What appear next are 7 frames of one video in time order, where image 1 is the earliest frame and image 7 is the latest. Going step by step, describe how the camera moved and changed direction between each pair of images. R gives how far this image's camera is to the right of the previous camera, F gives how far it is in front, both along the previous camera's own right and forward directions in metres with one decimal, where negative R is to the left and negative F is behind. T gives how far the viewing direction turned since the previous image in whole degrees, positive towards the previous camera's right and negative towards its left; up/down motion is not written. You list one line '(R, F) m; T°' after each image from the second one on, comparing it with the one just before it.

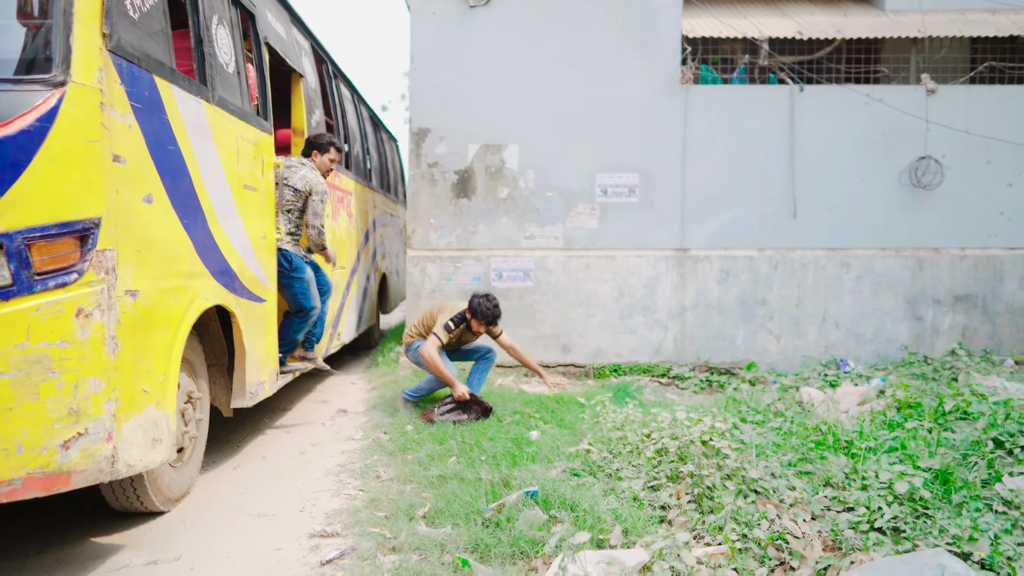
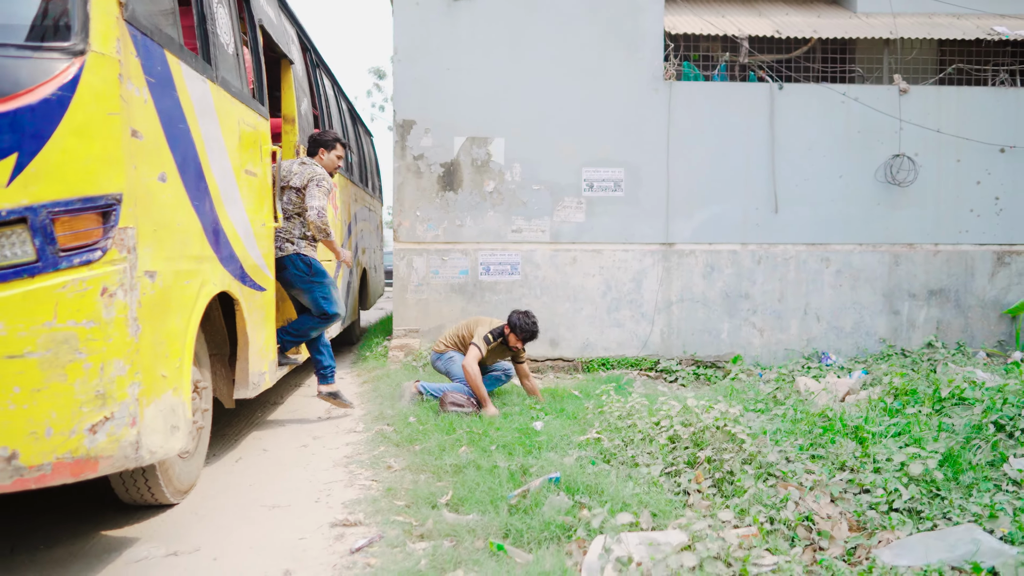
(-0.3, 0.0) m; +3°
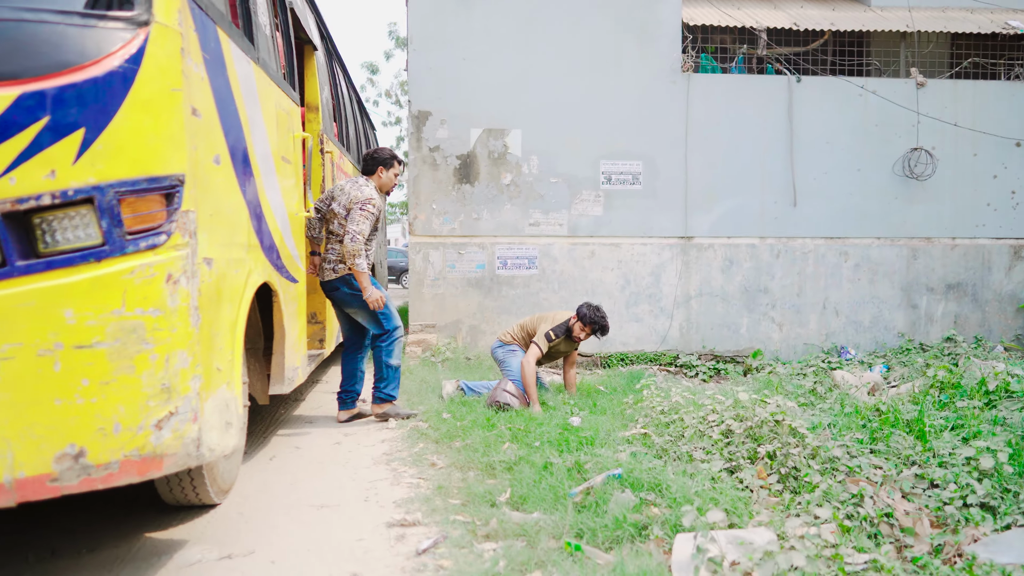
(-0.3, +0.1) m; +1°
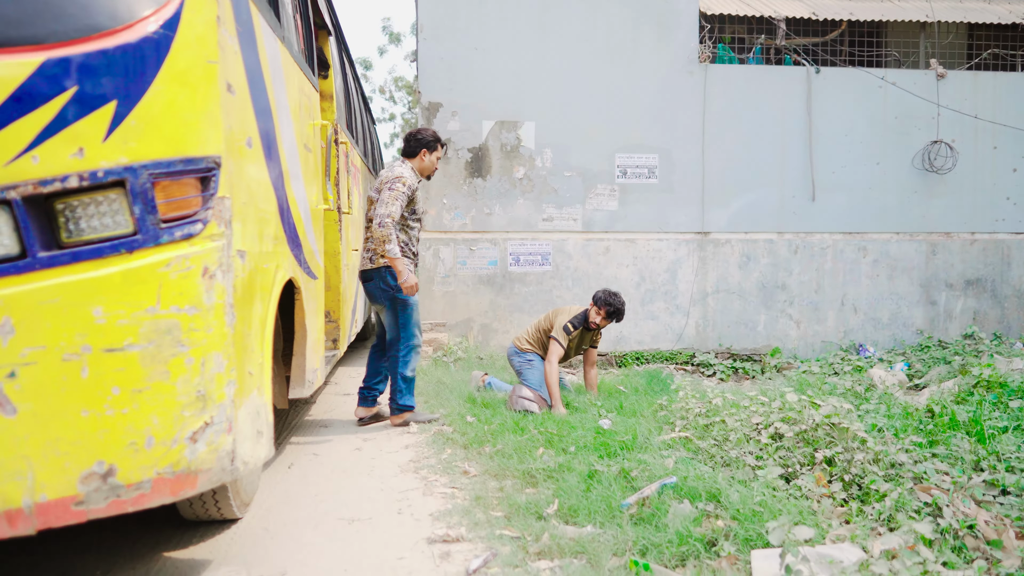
(-0.2, +0.2) m; +1°
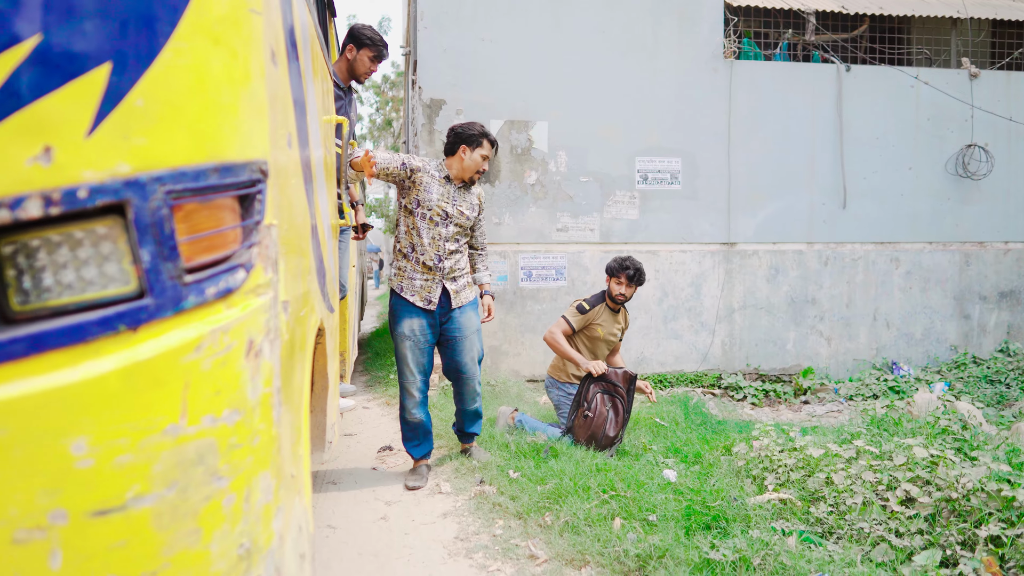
(-0.4, +0.7) m; +3°
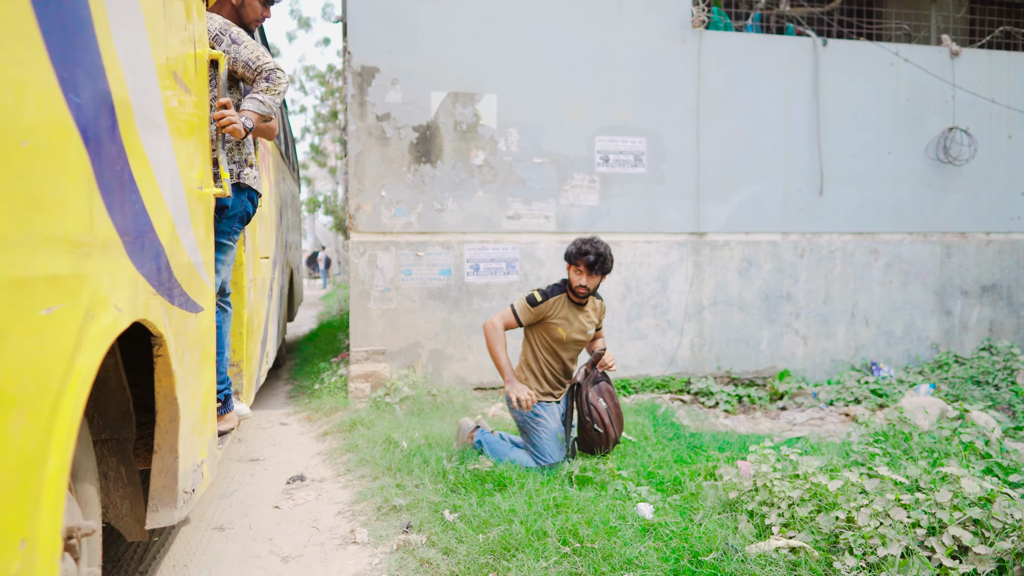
(+0.1, +0.8) m; +4°
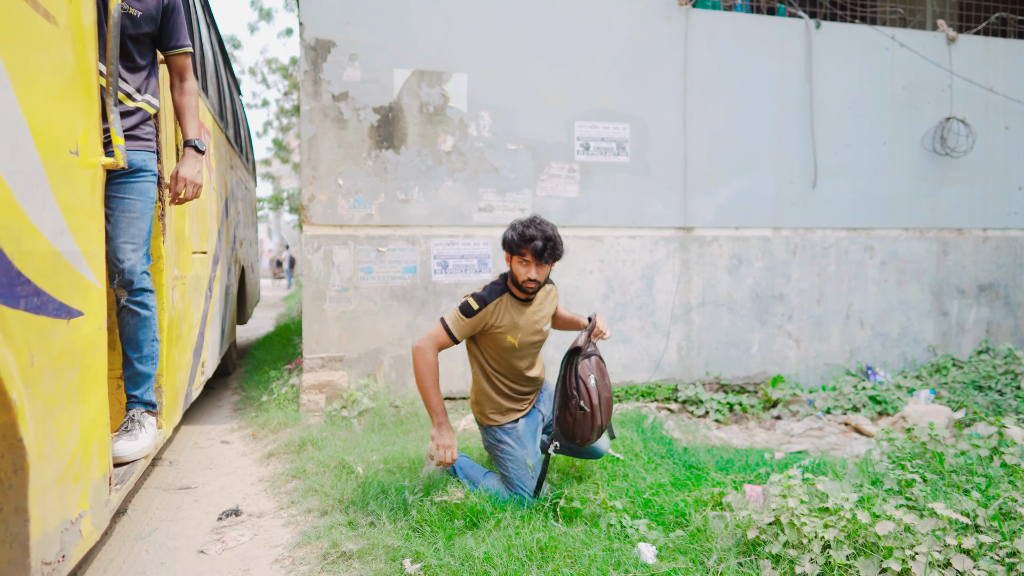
(0.0, +0.5) m; +2°
